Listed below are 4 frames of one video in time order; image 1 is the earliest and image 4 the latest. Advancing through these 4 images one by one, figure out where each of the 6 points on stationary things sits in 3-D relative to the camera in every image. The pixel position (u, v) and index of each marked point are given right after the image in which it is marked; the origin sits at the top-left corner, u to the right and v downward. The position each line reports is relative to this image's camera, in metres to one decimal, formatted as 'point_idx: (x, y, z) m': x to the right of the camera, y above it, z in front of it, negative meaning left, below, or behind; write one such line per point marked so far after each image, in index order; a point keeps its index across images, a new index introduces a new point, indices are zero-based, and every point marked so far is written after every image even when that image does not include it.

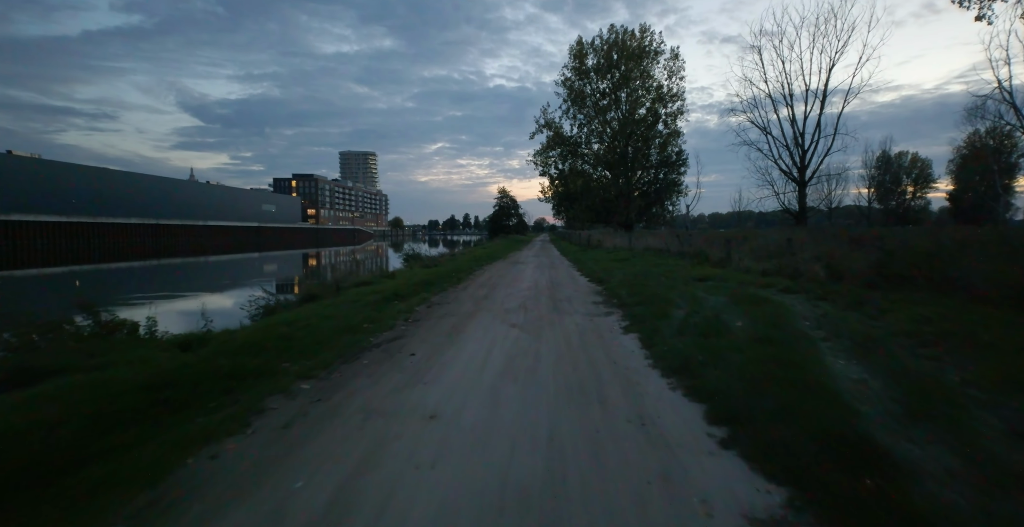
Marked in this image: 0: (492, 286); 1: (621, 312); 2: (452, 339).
0: (-0.8, -0.9, +17.6) m
1: (+2.7, -1.2, +11.4) m
2: (-1.2, -1.5, +8.9) m
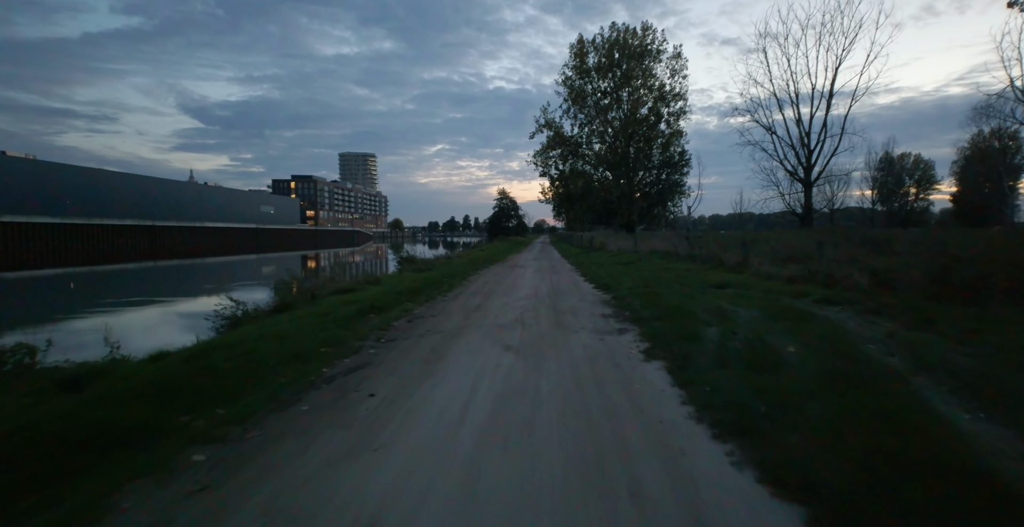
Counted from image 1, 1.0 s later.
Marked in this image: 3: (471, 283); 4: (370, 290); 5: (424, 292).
0: (-0.9, -1.1, +15.7) m
1: (+2.6, -1.4, +9.6) m
2: (-1.3, -1.7, +7.1) m
3: (-1.7, -0.8, +19.0) m
4: (-5.1, -1.0, +16.2) m
5: (-3.0, -1.0, +15.7) m
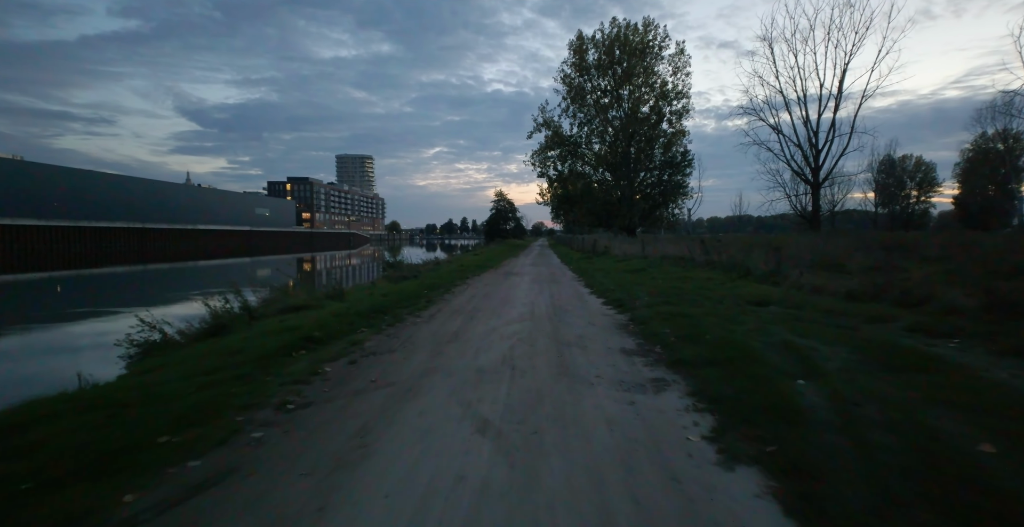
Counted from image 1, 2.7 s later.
0: (-1.2, -1.4, +12.6) m
1: (+2.4, -1.7, +6.4) m
2: (-1.5, -1.9, +3.9) m
3: (-2.0, -1.2, +15.8) m
4: (-5.3, -1.3, +13.0) m
5: (-3.3, -1.3, +12.5) m
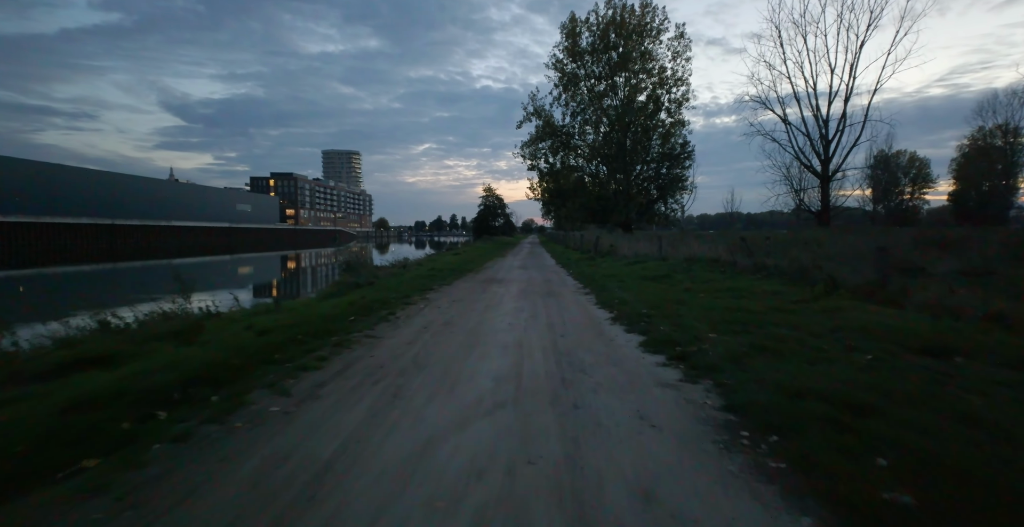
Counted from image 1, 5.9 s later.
0: (-1.6, -1.7, +6.4) m
1: (+2.0, -2.0, +0.3) m
2: (-1.8, -2.3, -2.3) m
3: (-2.6, -1.4, +9.6) m
4: (-5.8, -1.6, +6.8) m
5: (-3.8, -1.6, +6.3) m
